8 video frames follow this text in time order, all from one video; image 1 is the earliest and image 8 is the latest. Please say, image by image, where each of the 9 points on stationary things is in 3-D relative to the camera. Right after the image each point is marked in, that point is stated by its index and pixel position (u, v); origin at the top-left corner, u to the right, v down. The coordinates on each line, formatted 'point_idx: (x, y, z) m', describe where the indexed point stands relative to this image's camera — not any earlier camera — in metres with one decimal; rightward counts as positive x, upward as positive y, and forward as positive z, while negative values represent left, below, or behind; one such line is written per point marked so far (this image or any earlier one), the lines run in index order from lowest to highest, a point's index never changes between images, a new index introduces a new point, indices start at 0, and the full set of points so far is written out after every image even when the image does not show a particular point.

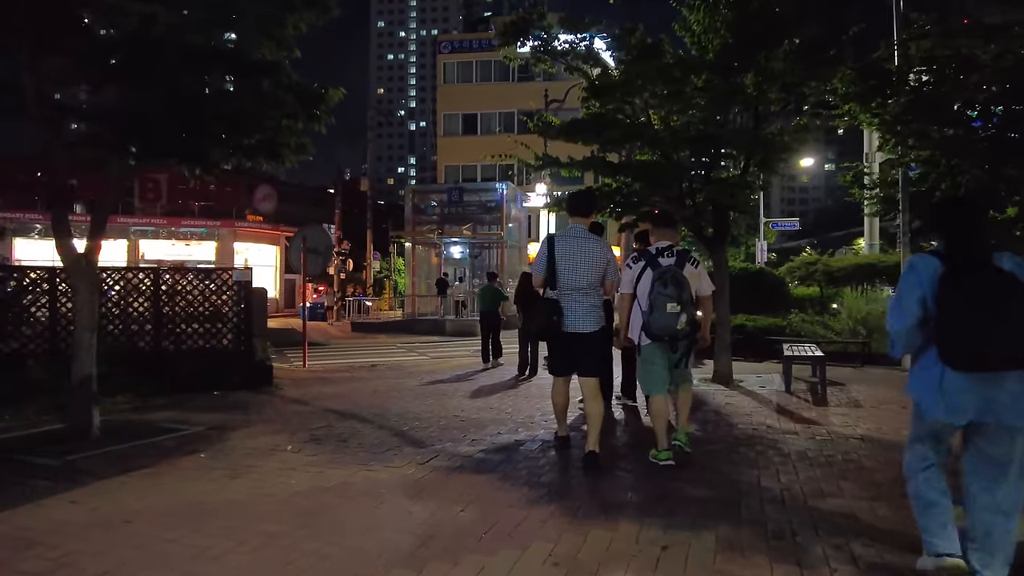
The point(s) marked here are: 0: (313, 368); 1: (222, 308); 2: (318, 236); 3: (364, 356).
0: (-4.2, -1.7, +13.8) m
1: (-4.7, -0.3, +10.6) m
2: (-4.4, +1.2, +14.9) m
3: (-3.9, -1.8, +17.2) m
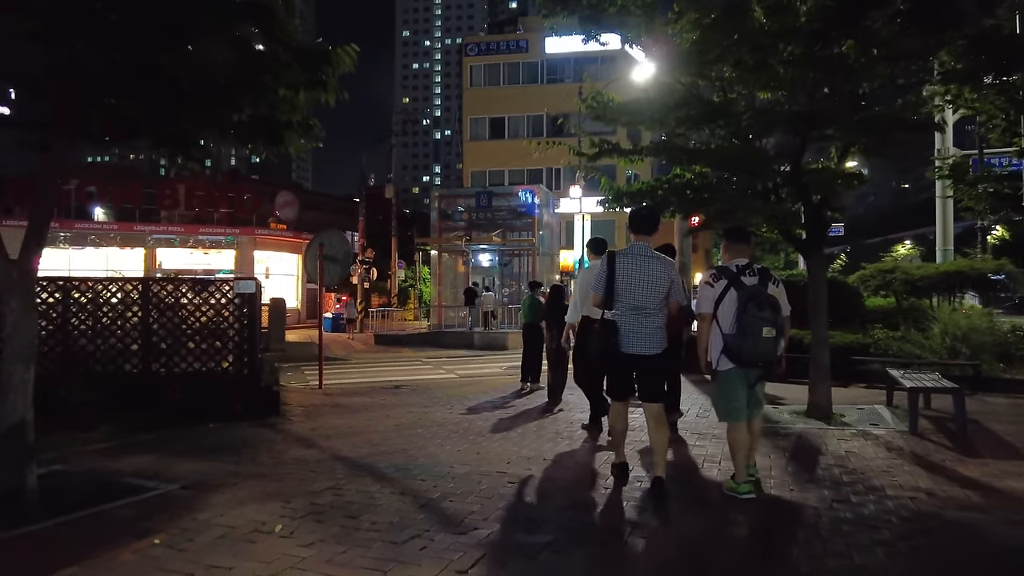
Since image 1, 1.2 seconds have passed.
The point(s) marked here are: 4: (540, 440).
0: (-3.4, -1.9, +12.3) m
1: (-4.0, -0.5, +9.1) m
2: (-3.6, +0.9, +13.4) m
3: (-3.0, -2.1, +15.7) m
4: (+0.3, -1.7, +7.2) m
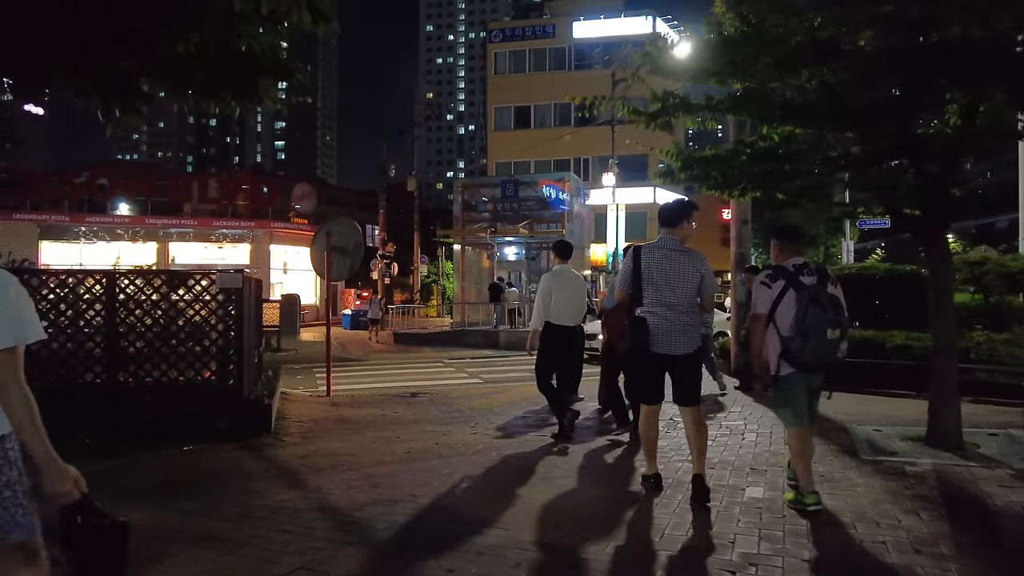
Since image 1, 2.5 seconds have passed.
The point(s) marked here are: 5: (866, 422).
0: (-2.9, -1.8, +10.8) m
1: (-3.6, -0.4, +7.7) m
2: (-3.0, +1.0, +11.9) m
3: (-2.3, -2.0, +14.2) m
4: (+0.7, -1.6, +5.5) m
5: (+4.1, -1.5, +7.6) m
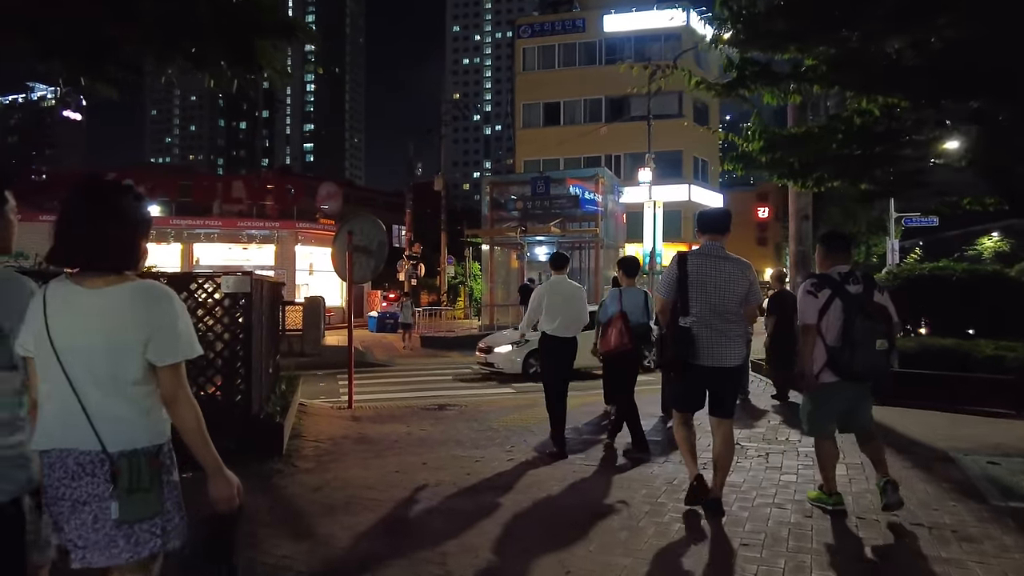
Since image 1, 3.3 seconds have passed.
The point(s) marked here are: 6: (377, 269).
0: (-2.3, -1.9, +10.0) m
1: (-3.2, -0.5, +6.8) m
2: (-2.4, +1.0, +11.1) m
3: (-1.6, -2.0, +13.3) m
4: (+1.0, -1.7, +4.5) m
5: (+4.5, -1.6, +6.4) m
6: (-2.2, +0.3, +11.0) m
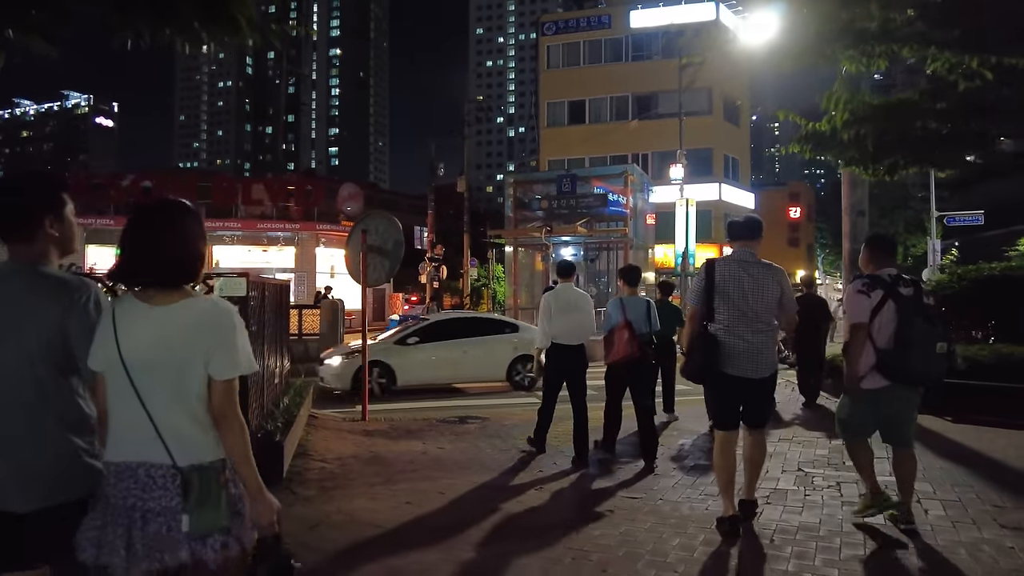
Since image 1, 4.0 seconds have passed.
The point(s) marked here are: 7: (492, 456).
0: (-1.9, -1.9, +9.2) m
1: (-2.9, -0.5, +6.1) m
2: (-2.0, +0.9, +10.3) m
3: (-1.1, -2.1, +12.5) m
4: (+1.2, -1.7, +3.6) m
5: (+4.7, -1.6, +5.4) m
6: (-1.8, +0.3, +10.2) m
7: (-0.2, -1.9, +7.4) m
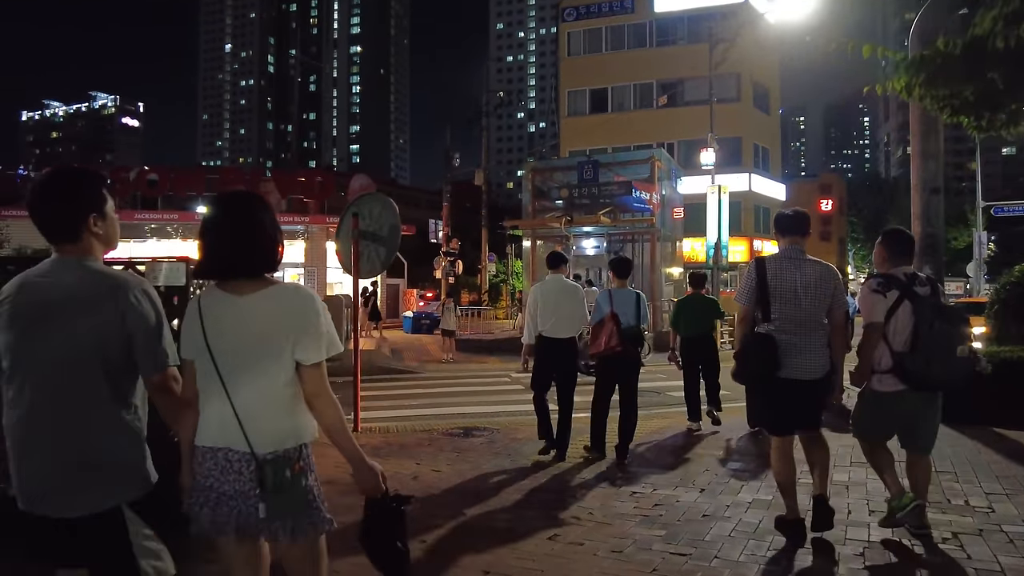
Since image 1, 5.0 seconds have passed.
0: (-1.8, -1.8, +7.9) m
1: (-2.9, -0.4, +4.8) m
2: (-1.8, +1.0, +9.0) m
3: (-0.9, -2.0, +11.2) m
4: (+1.1, -1.6, +2.3) m
5: (+4.8, -1.5, +3.9) m
6: (-1.7, +0.4, +8.9) m
7: (-0.1, -1.8, +6.0) m
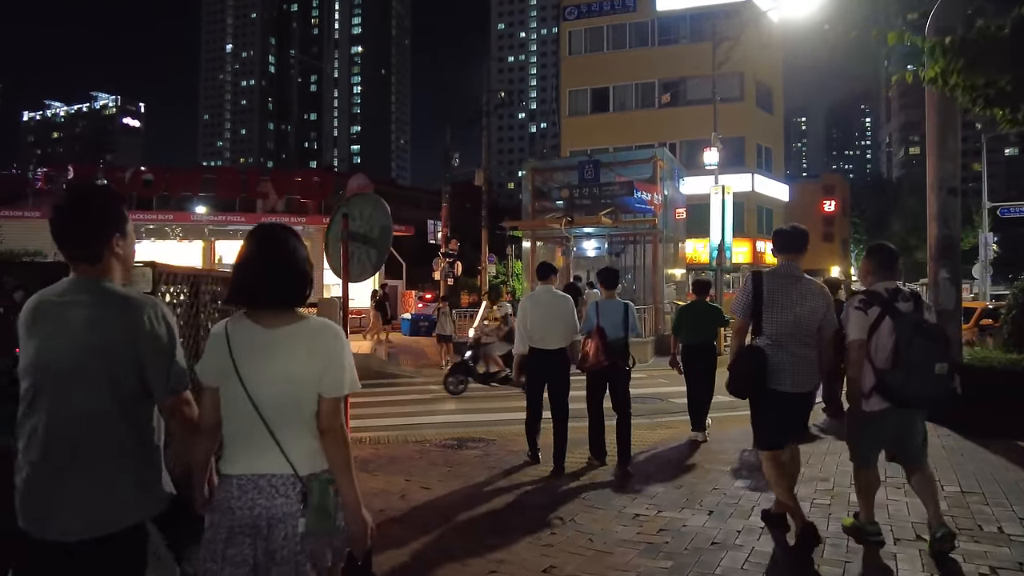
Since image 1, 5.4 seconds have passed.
0: (-1.8, -1.8, +7.5) m
1: (-2.9, -0.5, +4.4) m
2: (-1.8, +1.0, +8.6) m
3: (-0.9, -2.0, +10.8) m
4: (+1.1, -1.6, +1.9) m
5: (+4.7, -1.5, +3.5) m
6: (-1.7, +0.3, +8.5) m
7: (-0.2, -1.8, +5.6) m
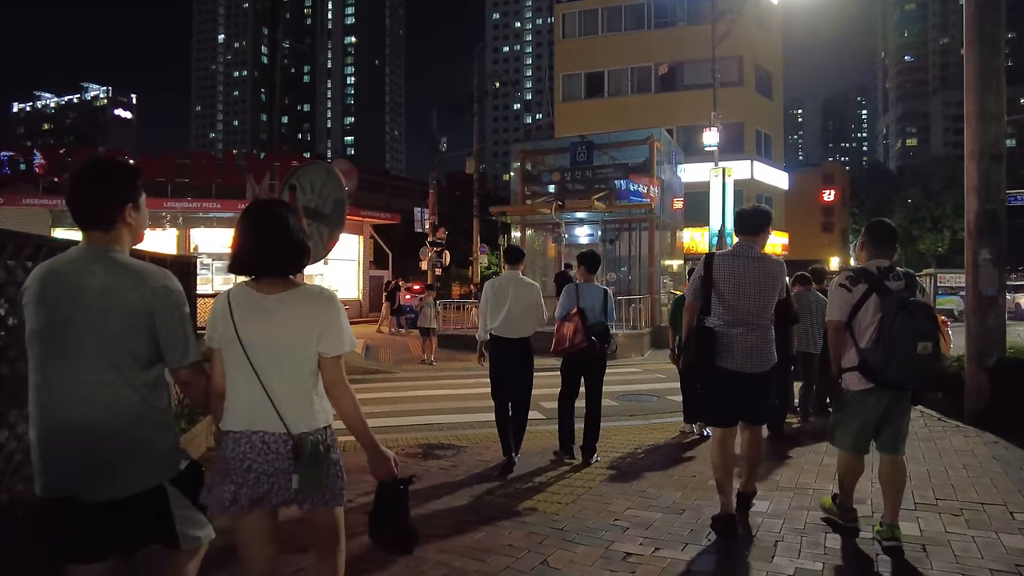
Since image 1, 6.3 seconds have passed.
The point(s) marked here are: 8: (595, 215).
0: (-2.1, -1.7, +6.4) m
1: (-3.2, -0.3, +3.3) m
2: (-2.1, +1.2, +7.5) m
3: (-1.2, -1.8, +9.6) m
4: (+0.8, -1.5, +0.7) m
5: (+4.4, -1.4, +2.4) m
6: (-2.0, +0.5, +7.4) m
7: (-0.4, -1.7, +4.5) m
8: (+2.4, +2.1, +19.3) m
